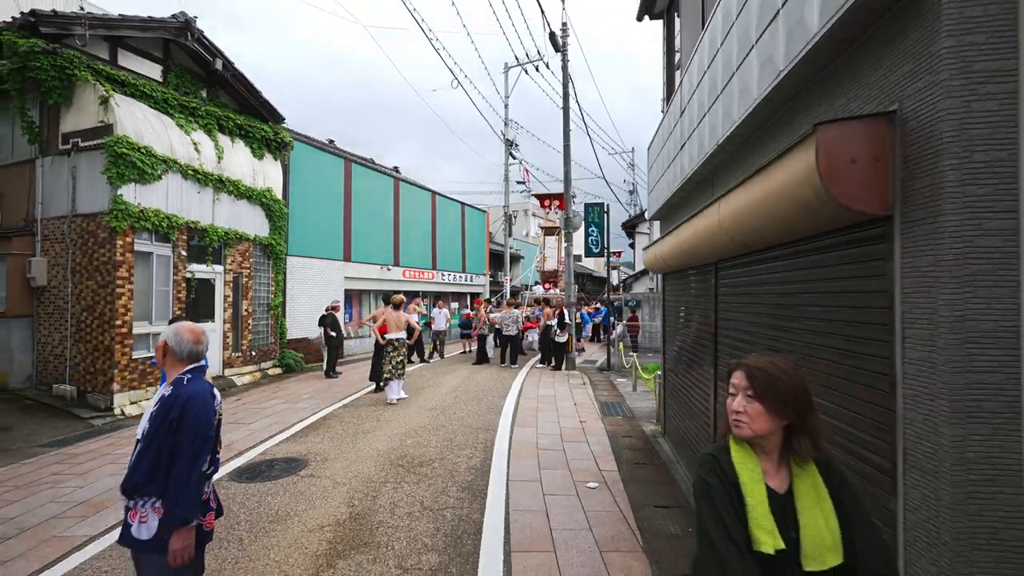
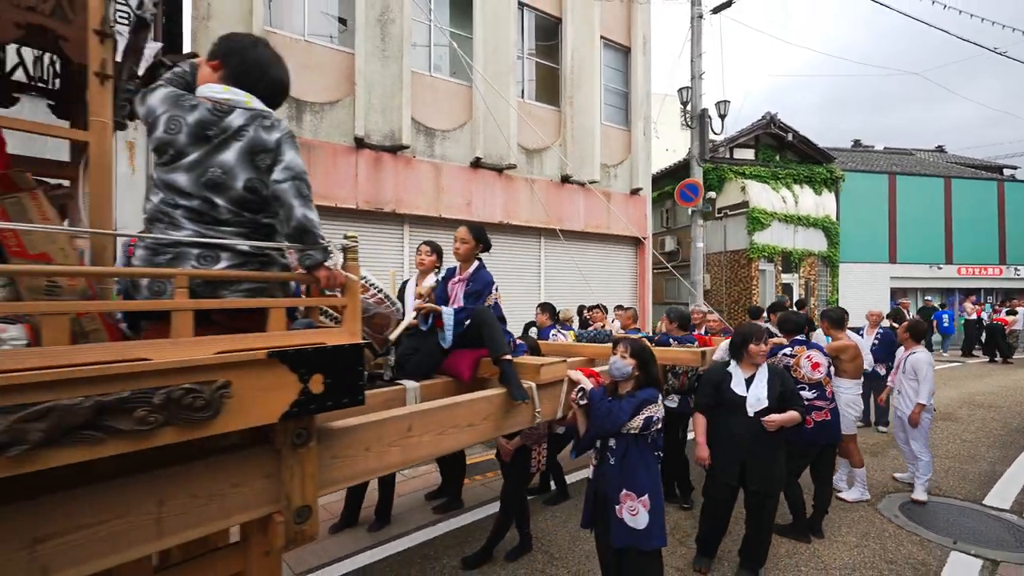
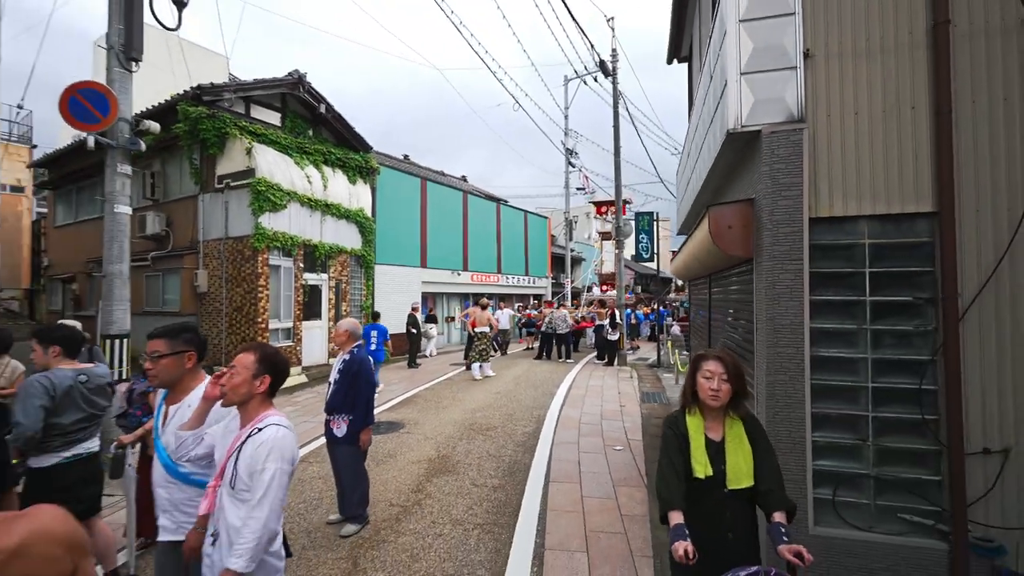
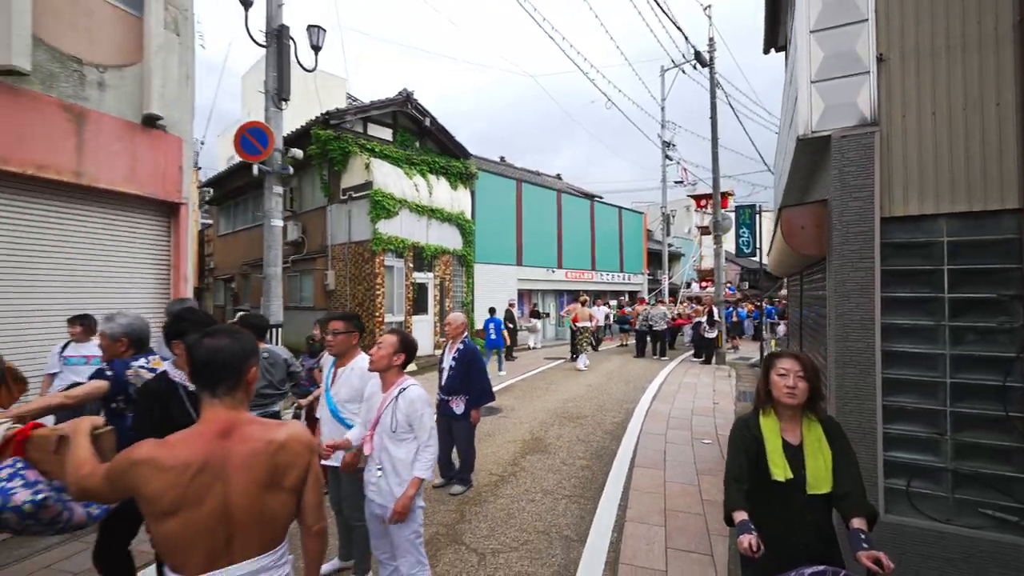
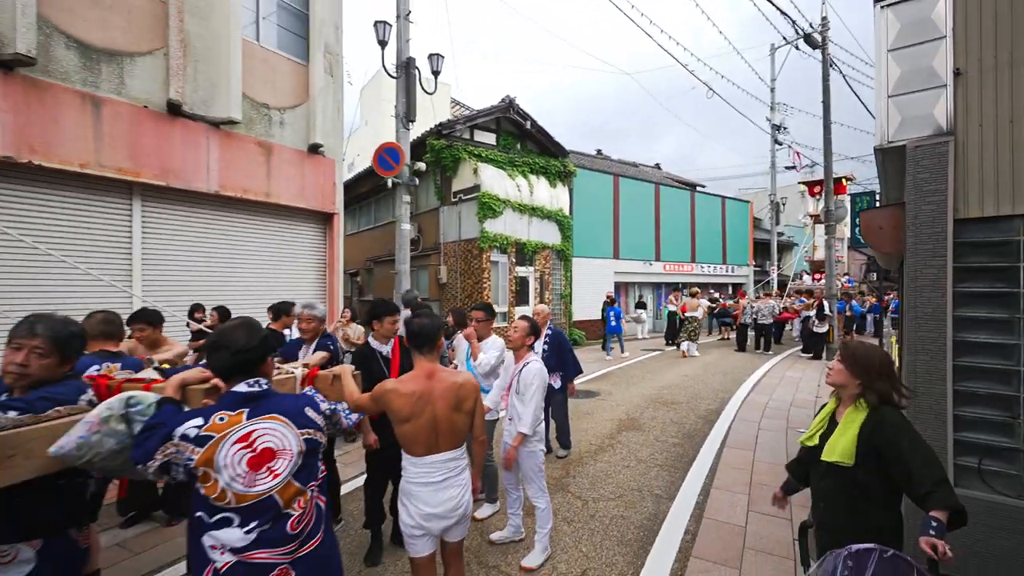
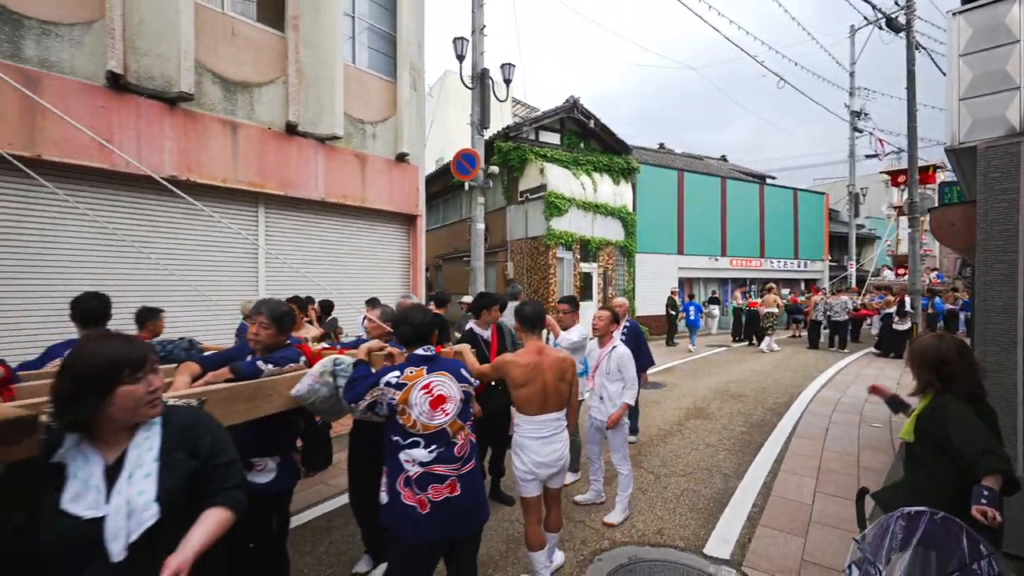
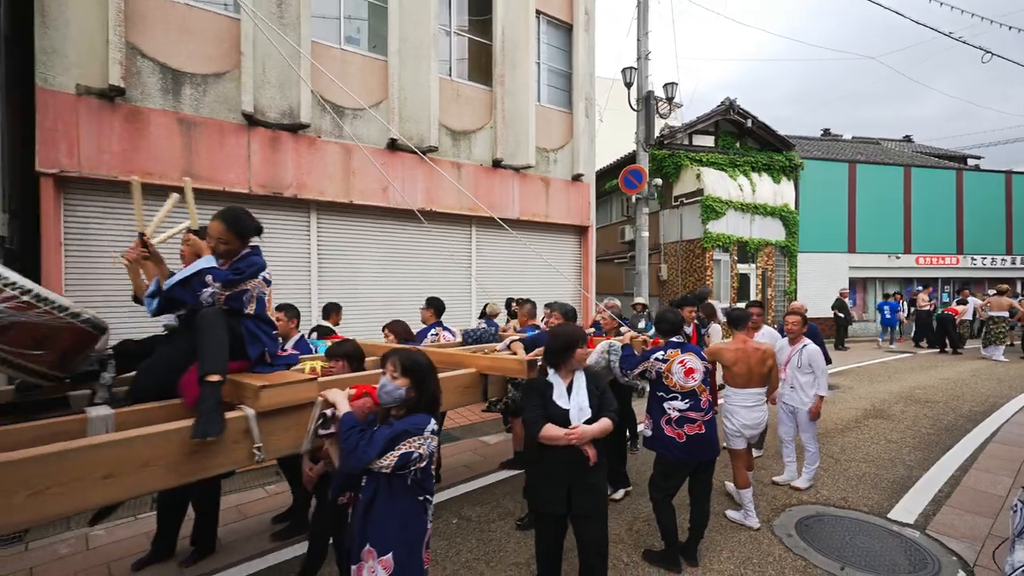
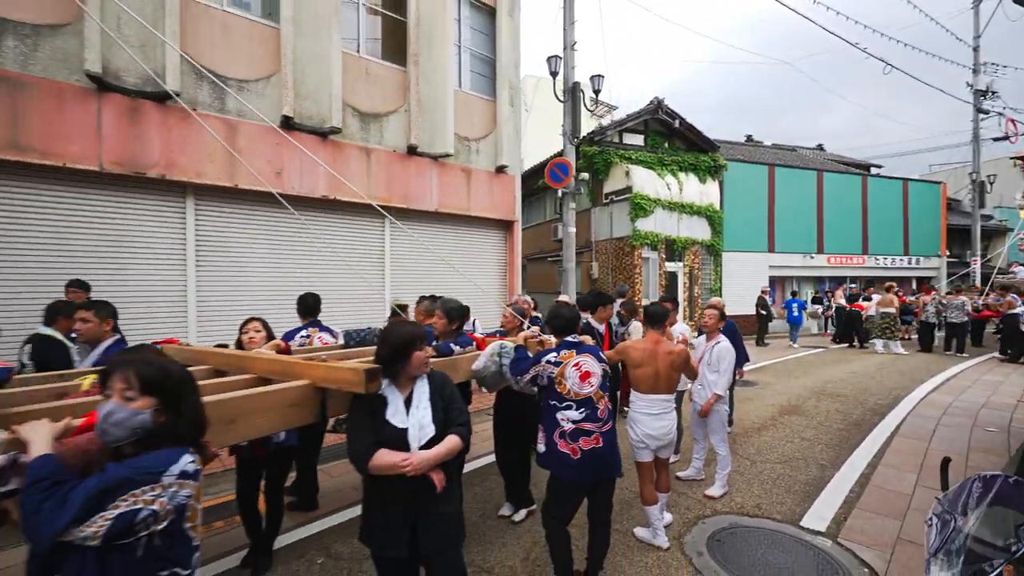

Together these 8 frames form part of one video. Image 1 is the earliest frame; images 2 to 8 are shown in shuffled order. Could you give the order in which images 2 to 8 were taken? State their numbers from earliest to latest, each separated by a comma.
3, 4, 5, 6, 8, 7, 2
